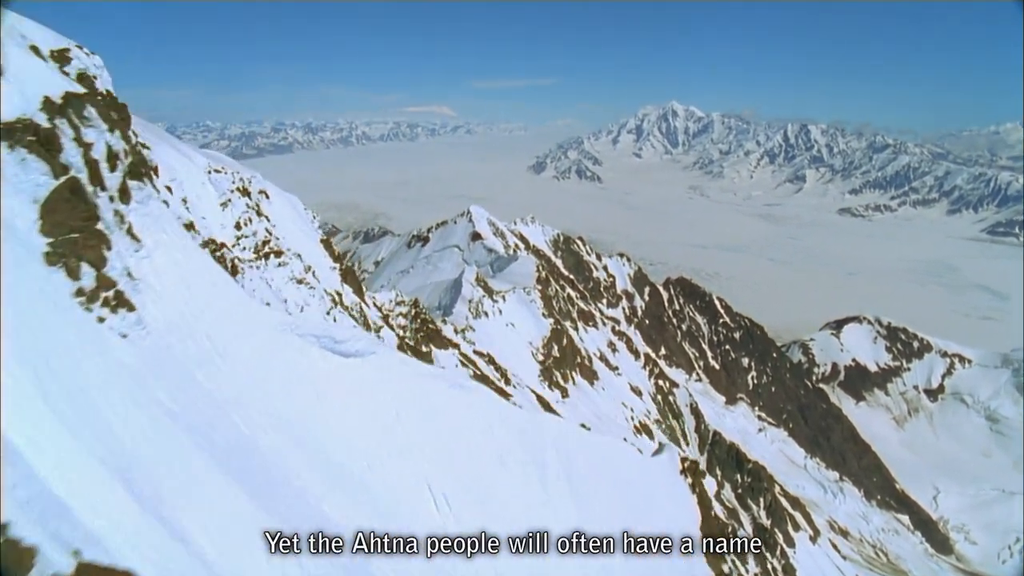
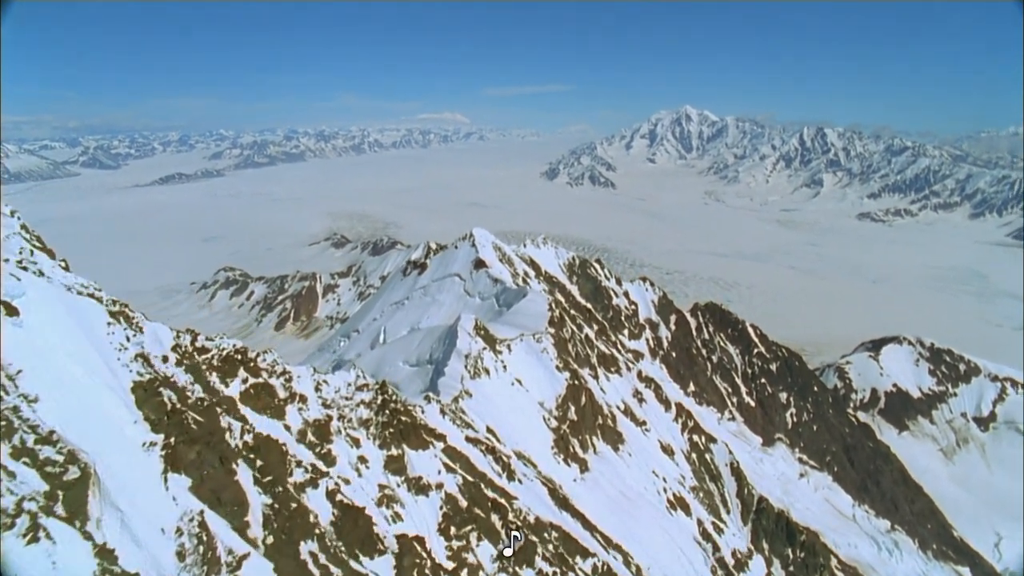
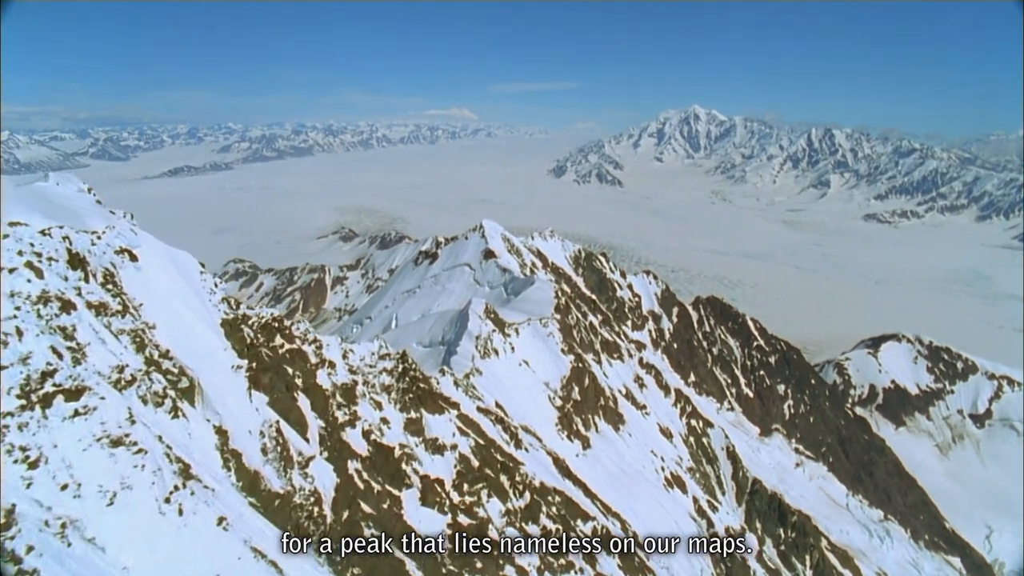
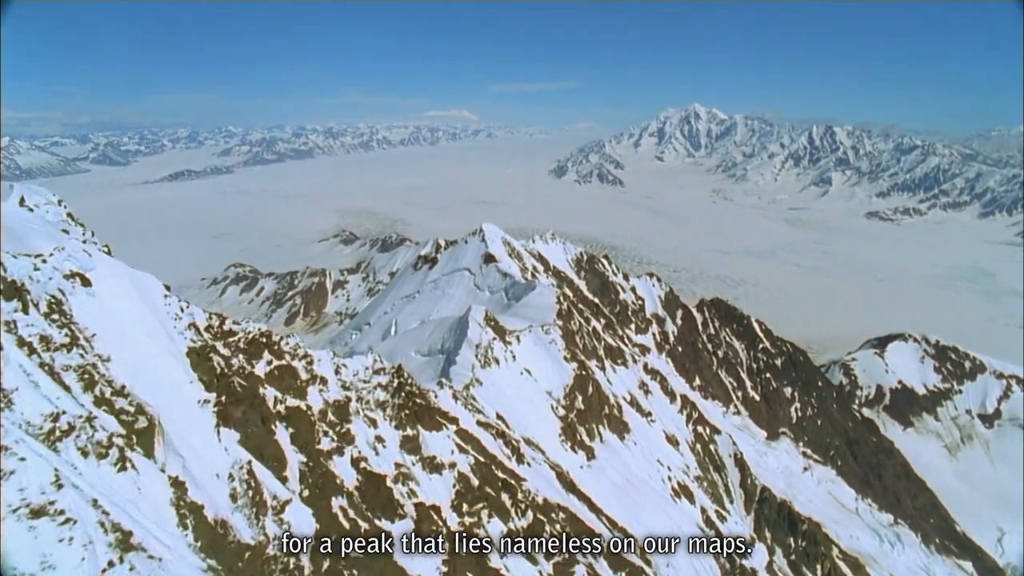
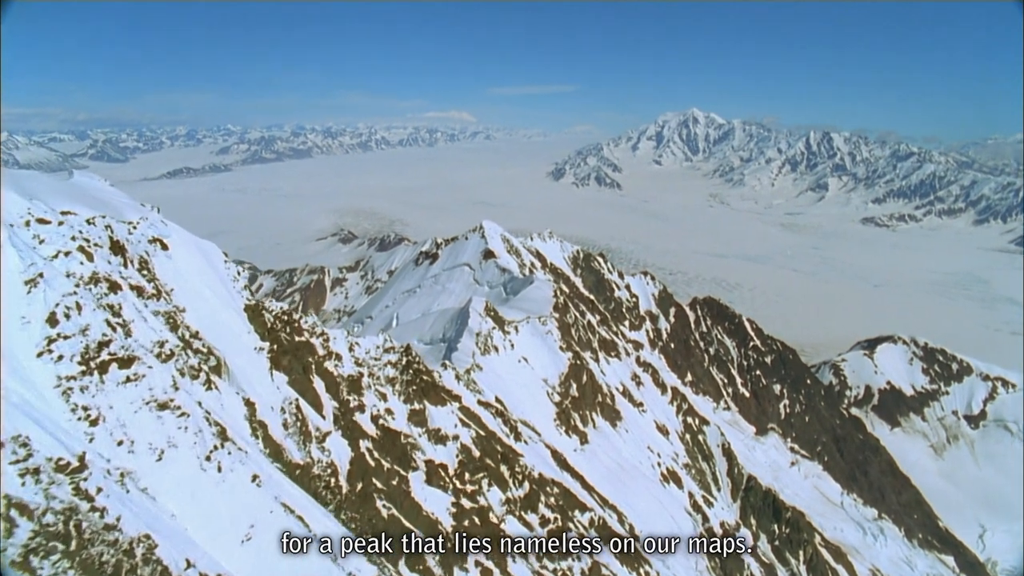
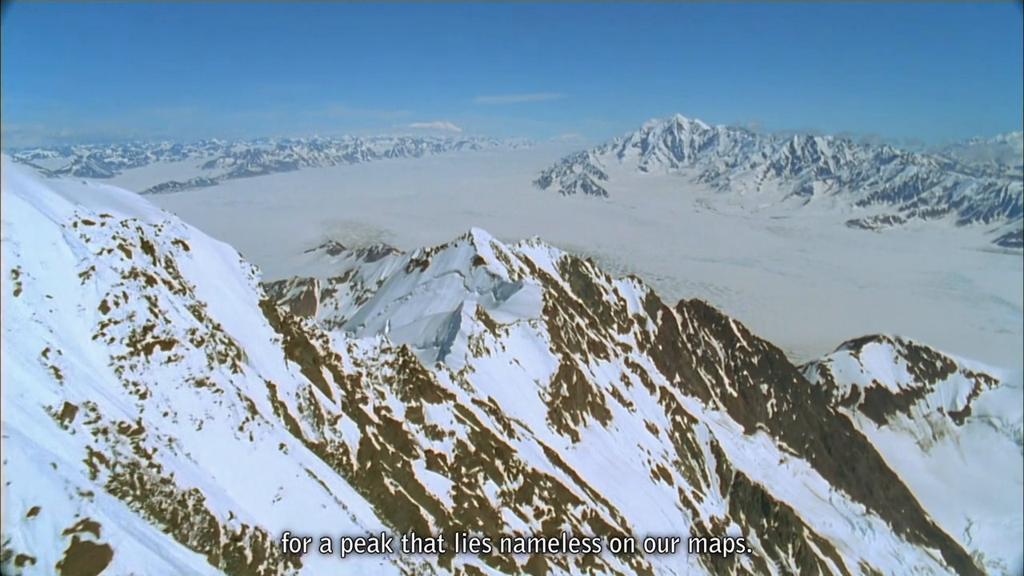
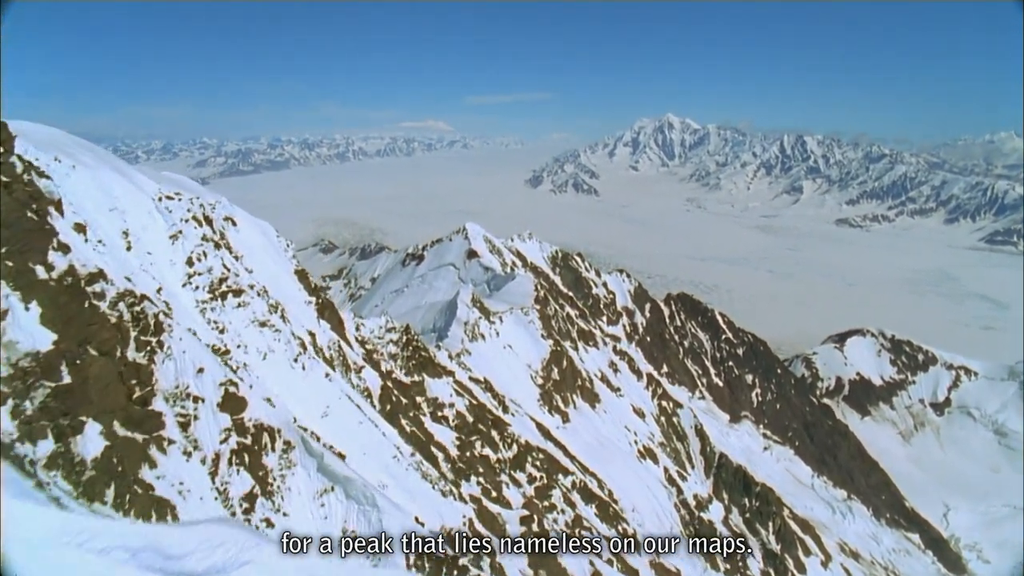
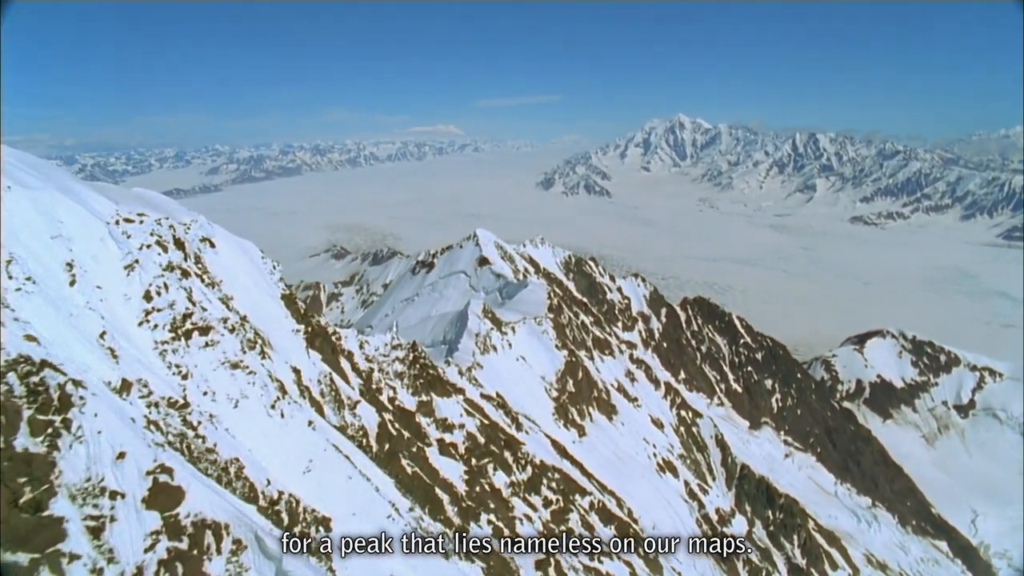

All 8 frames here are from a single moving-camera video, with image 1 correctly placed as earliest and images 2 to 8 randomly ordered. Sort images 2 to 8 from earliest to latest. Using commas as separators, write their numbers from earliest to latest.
7, 8, 6, 5, 3, 4, 2
